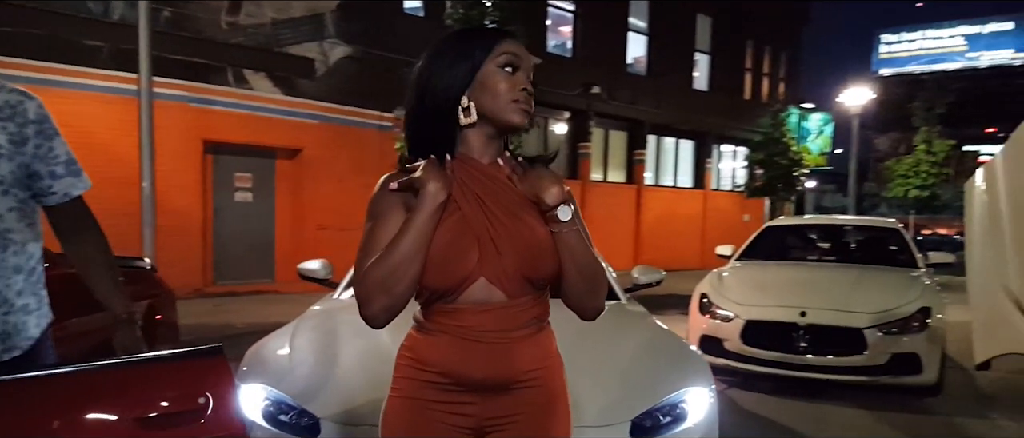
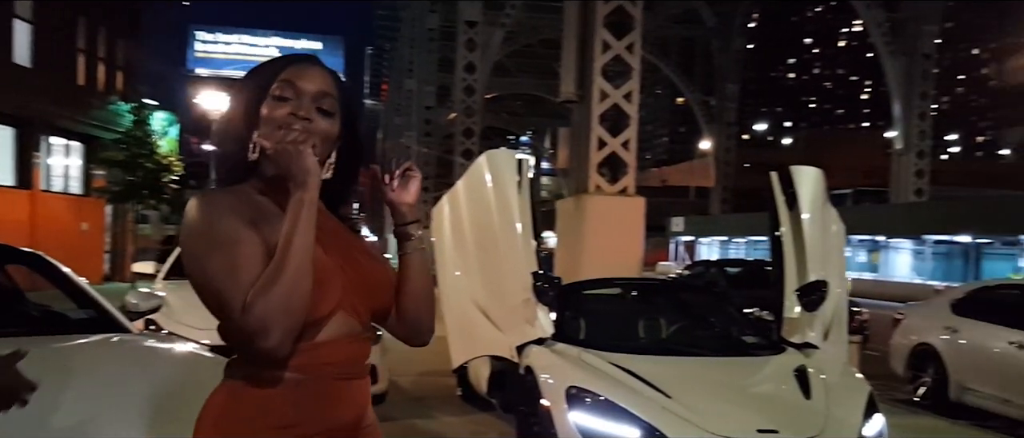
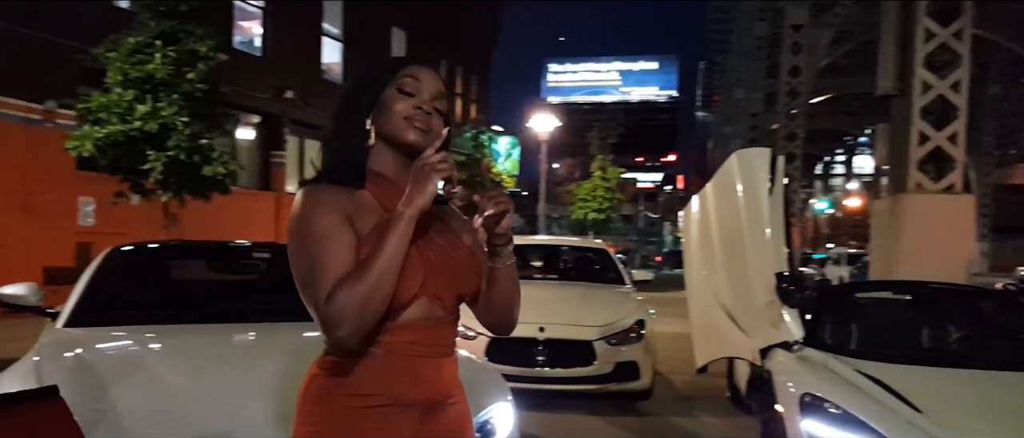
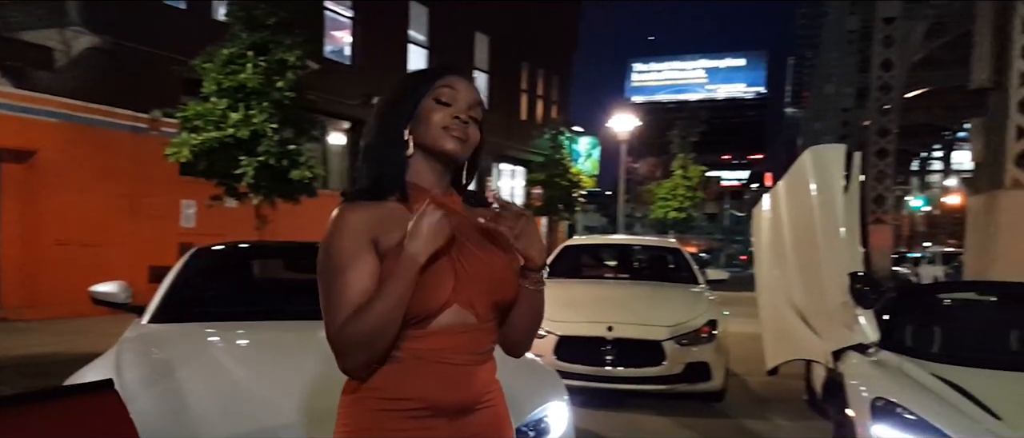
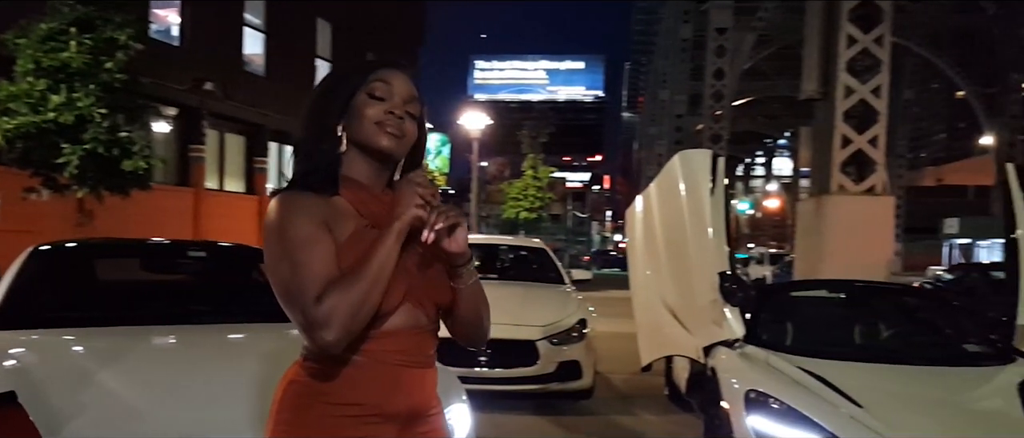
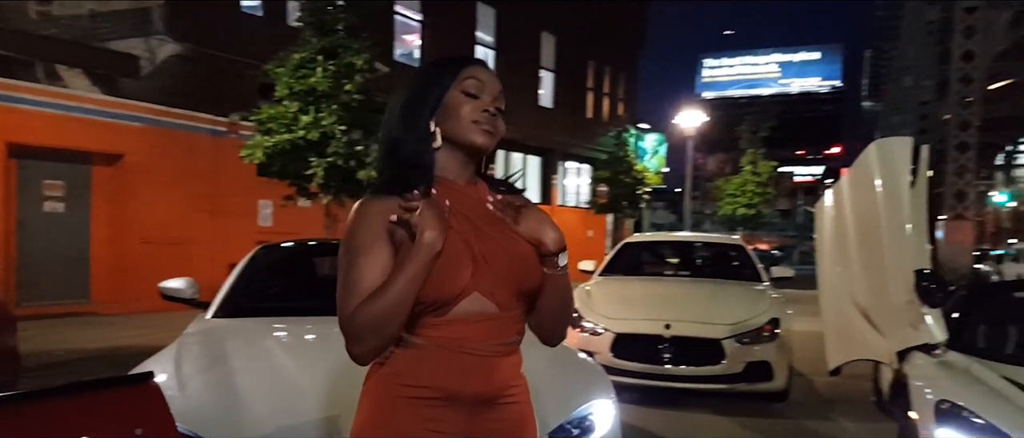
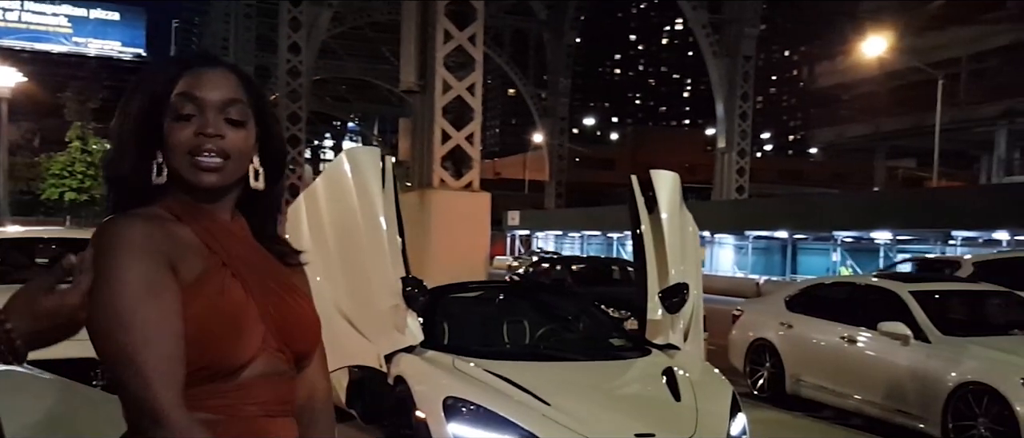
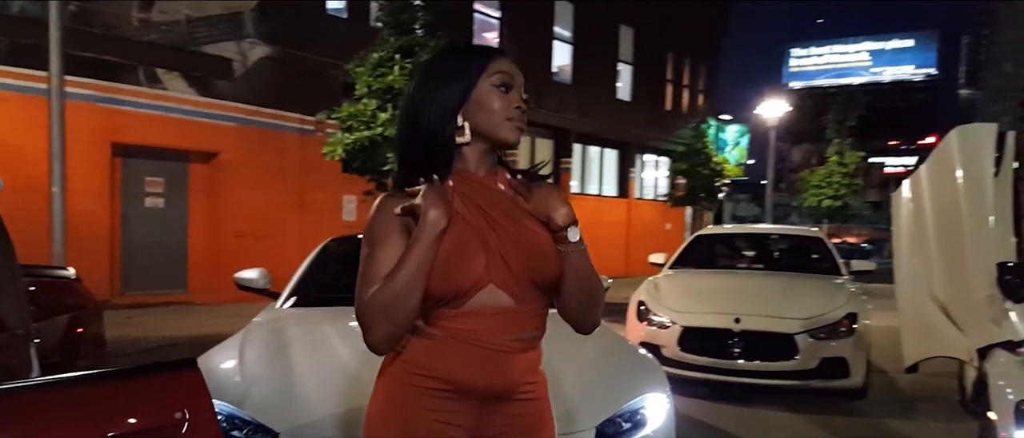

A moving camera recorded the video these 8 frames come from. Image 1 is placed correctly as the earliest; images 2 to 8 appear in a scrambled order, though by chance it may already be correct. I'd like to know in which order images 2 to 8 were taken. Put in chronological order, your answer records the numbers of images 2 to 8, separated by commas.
8, 6, 4, 3, 5, 2, 7
